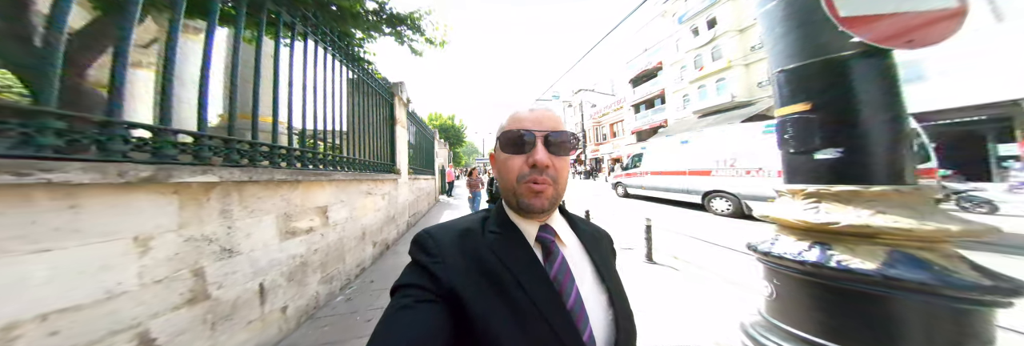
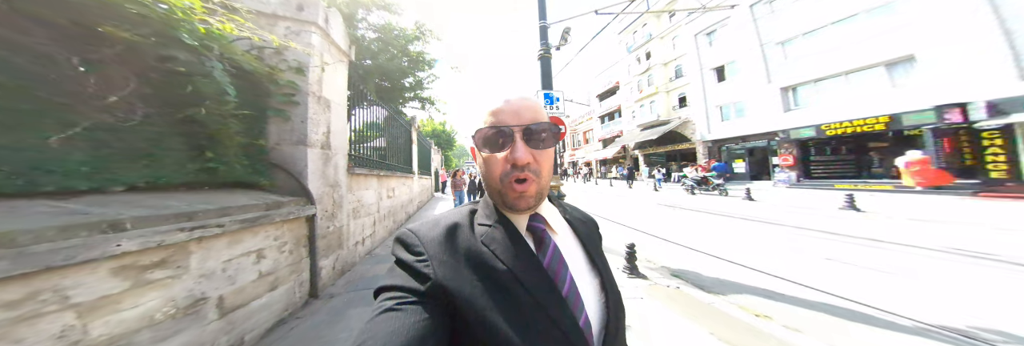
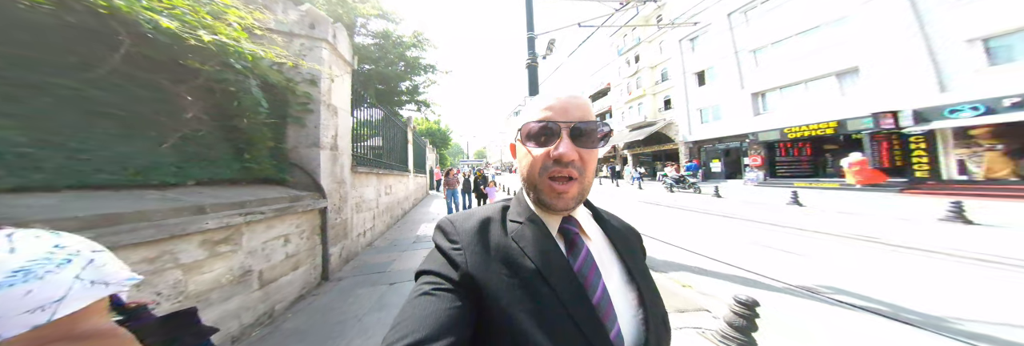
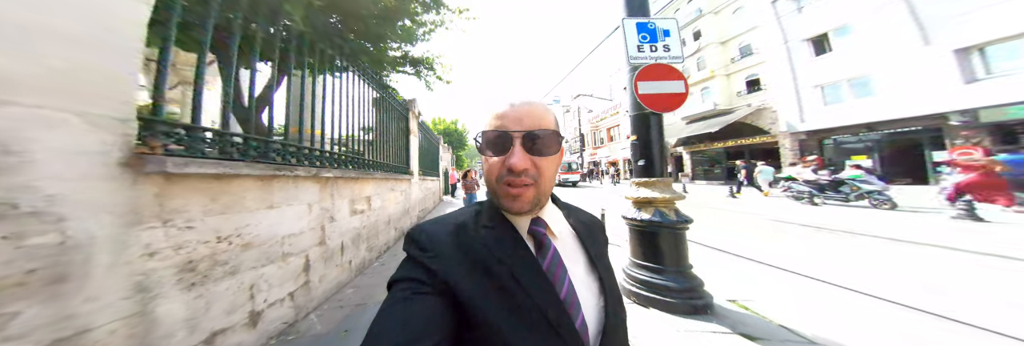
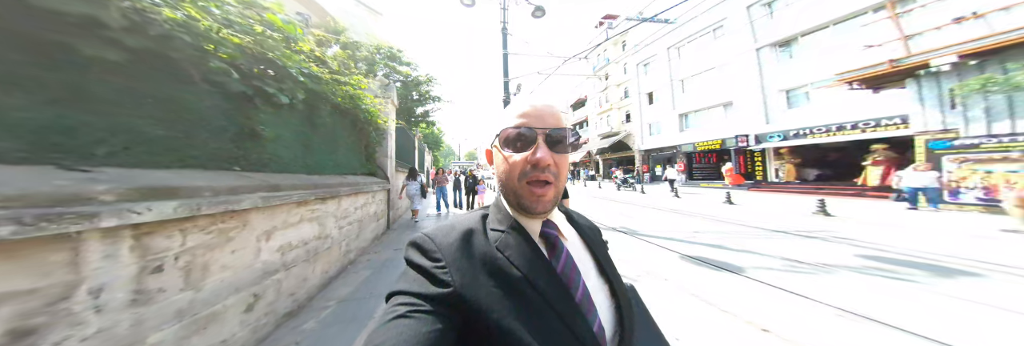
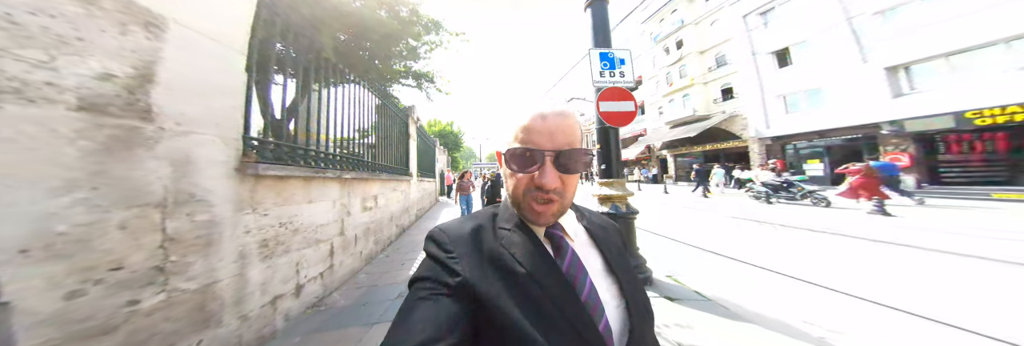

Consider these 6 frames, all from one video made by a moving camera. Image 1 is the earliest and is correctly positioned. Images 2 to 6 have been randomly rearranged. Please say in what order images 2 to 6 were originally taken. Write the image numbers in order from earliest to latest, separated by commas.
4, 6, 2, 3, 5
